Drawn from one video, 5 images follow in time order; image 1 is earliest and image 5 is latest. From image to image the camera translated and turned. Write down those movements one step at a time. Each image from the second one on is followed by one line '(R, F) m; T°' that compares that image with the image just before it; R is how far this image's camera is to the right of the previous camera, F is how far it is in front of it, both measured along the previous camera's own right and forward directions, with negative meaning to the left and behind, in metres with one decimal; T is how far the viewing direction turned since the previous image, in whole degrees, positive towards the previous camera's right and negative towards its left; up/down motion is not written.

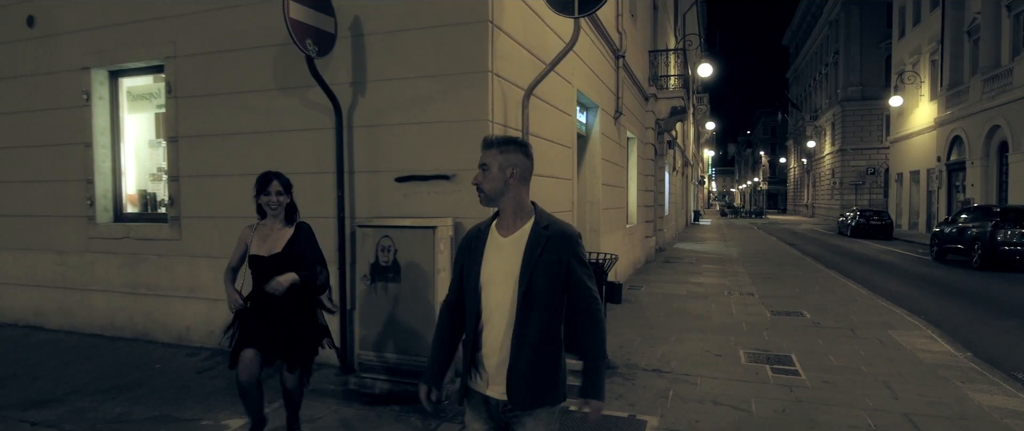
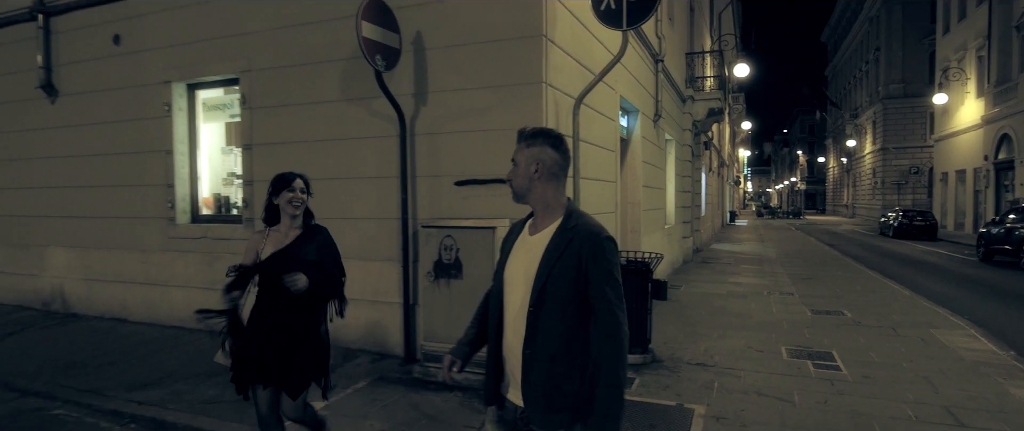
(-0.2, -0.4) m; -3°
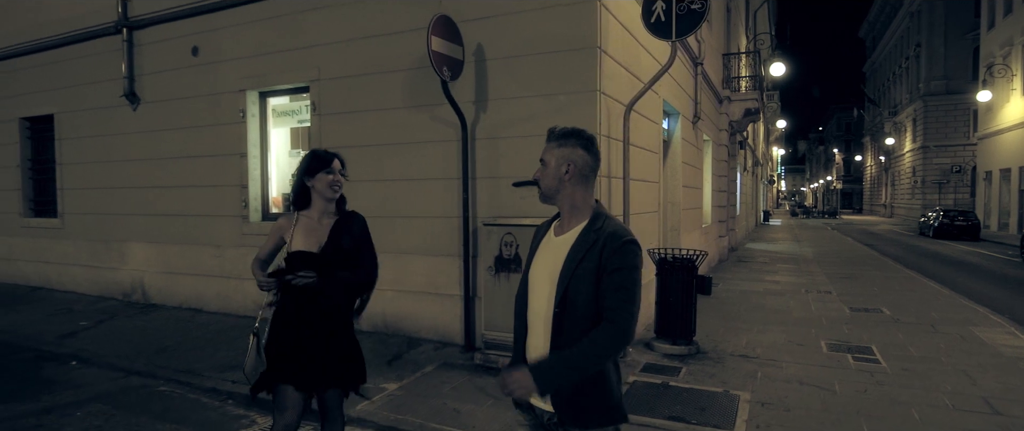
(-0.3, -0.4) m; -3°
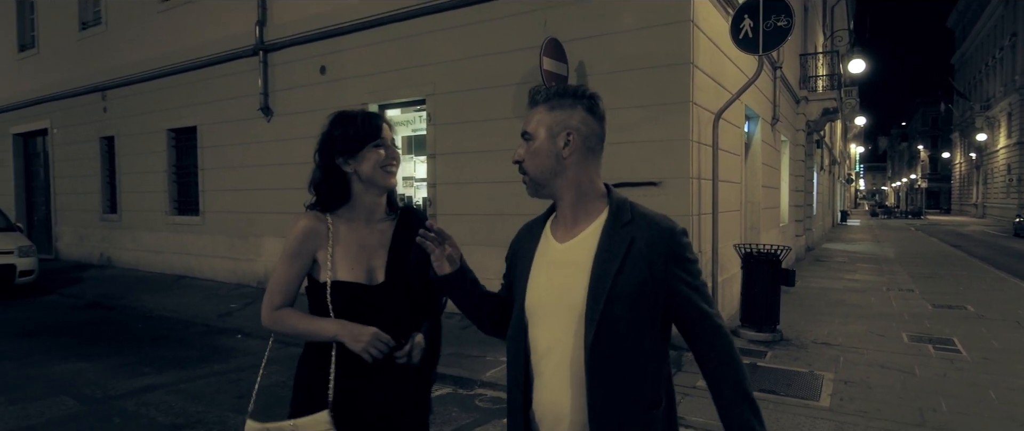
(-0.4, -0.8) m; -6°
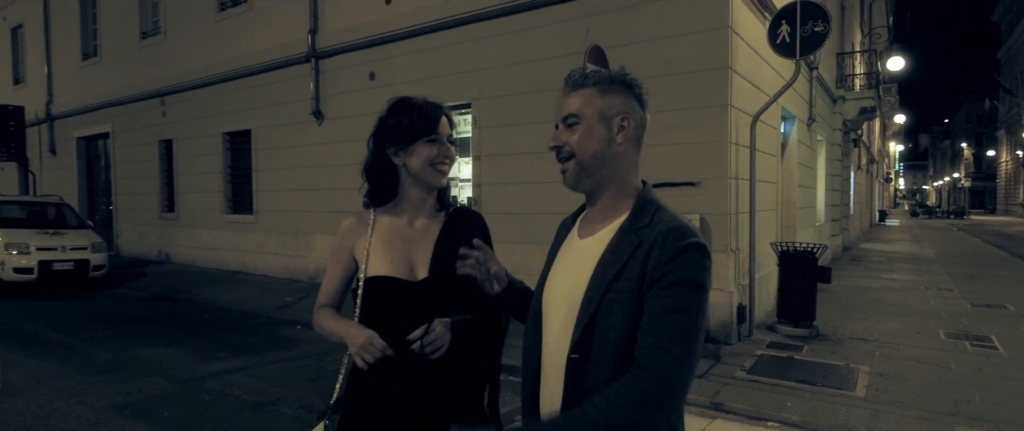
(-0.2, -0.4) m; -3°
